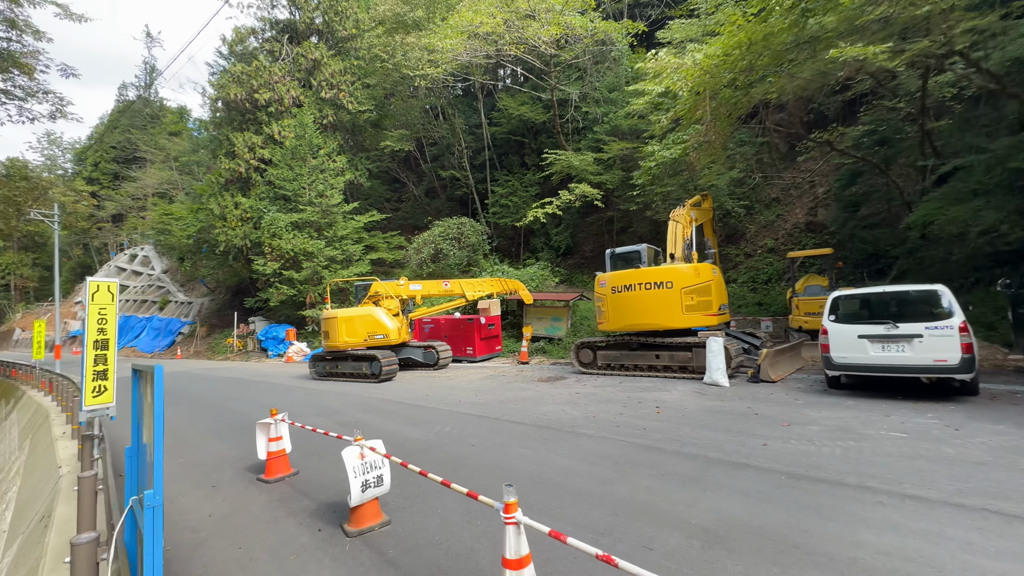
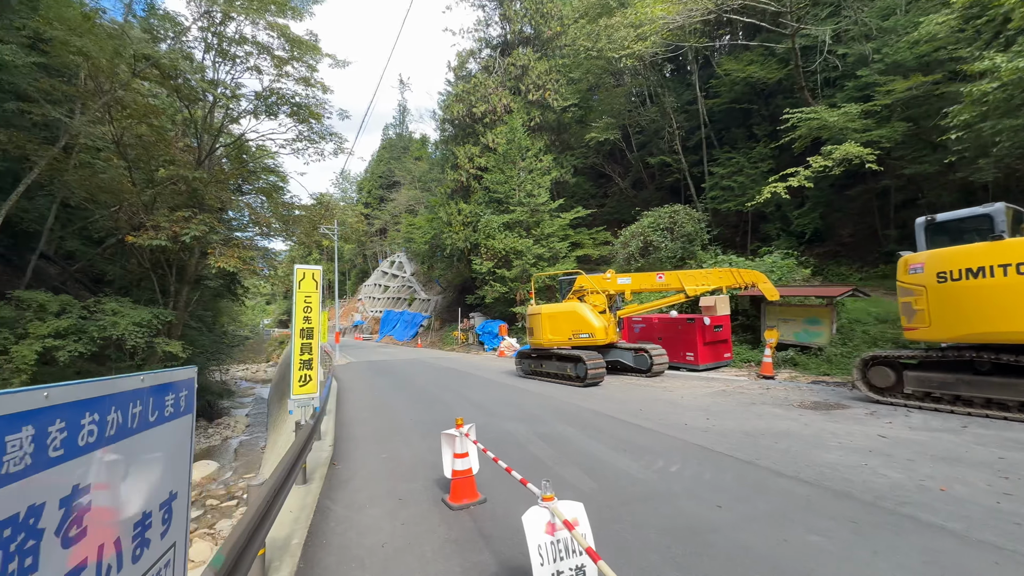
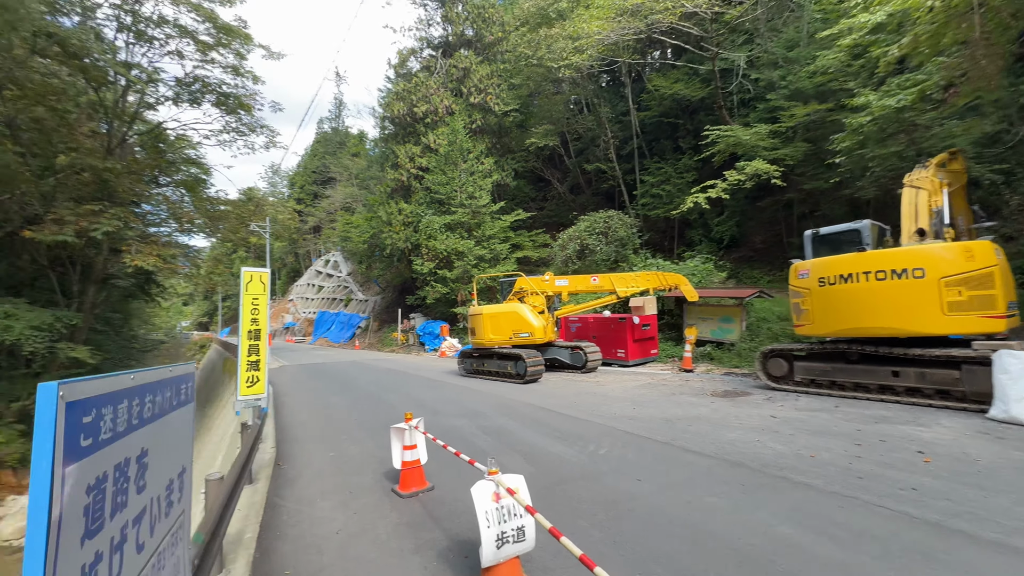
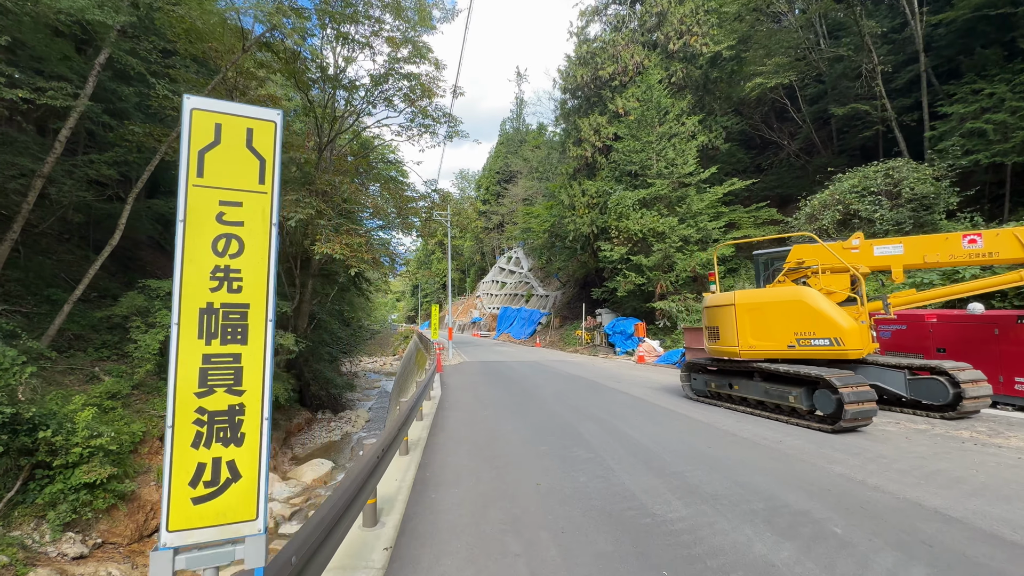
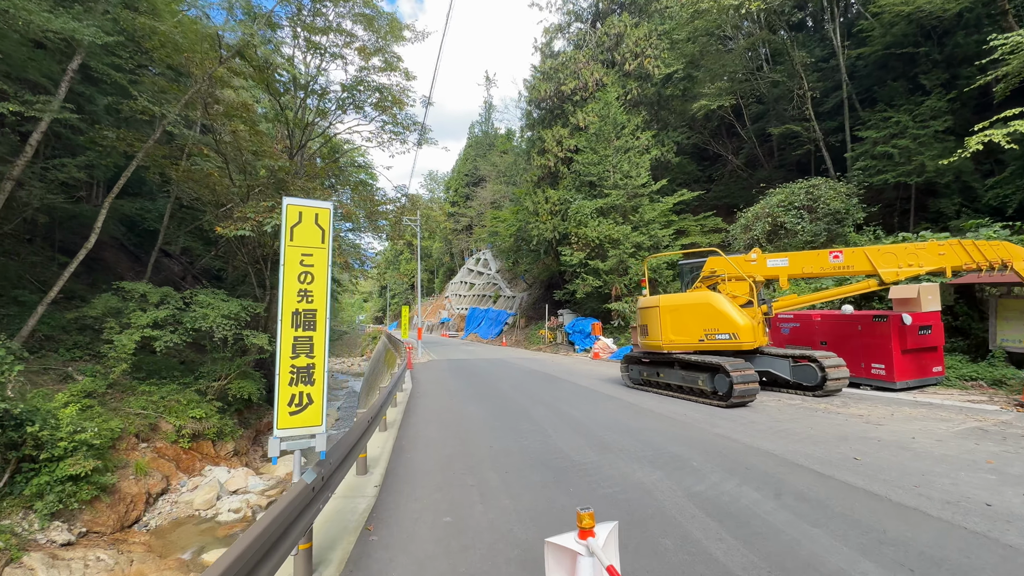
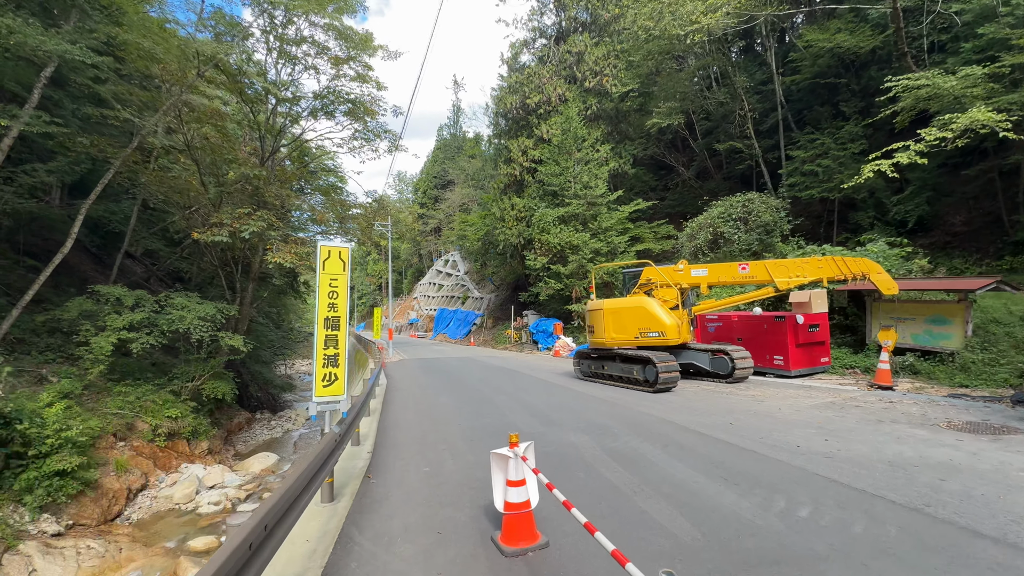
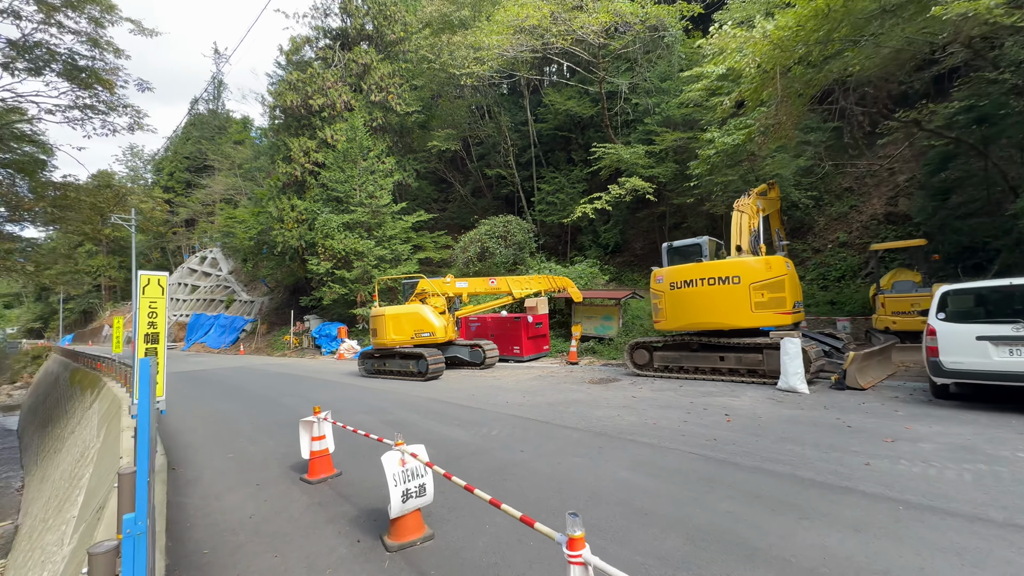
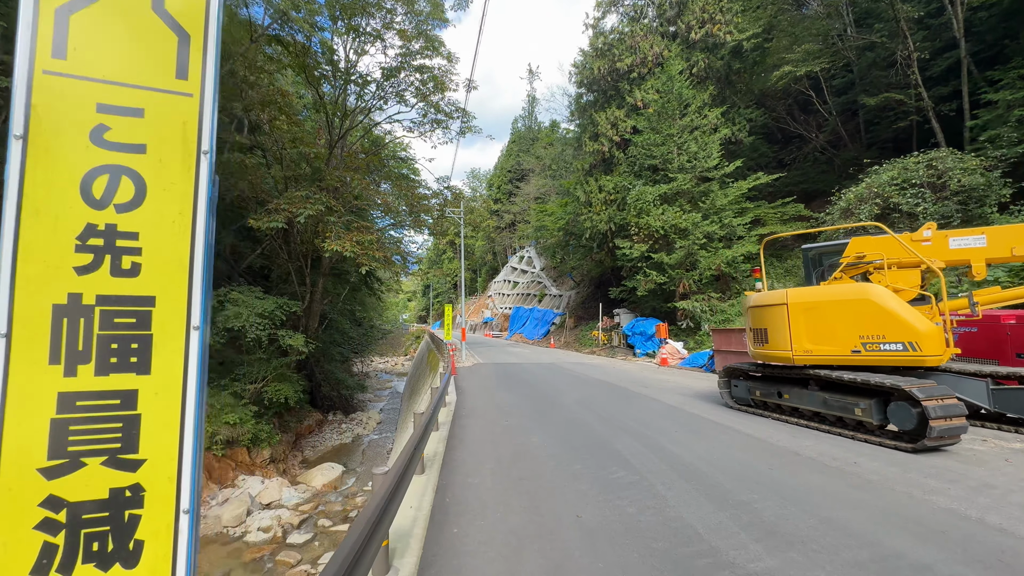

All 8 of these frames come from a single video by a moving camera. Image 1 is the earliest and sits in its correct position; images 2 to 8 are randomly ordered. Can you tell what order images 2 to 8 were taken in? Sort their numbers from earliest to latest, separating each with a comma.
7, 3, 2, 6, 5, 4, 8
